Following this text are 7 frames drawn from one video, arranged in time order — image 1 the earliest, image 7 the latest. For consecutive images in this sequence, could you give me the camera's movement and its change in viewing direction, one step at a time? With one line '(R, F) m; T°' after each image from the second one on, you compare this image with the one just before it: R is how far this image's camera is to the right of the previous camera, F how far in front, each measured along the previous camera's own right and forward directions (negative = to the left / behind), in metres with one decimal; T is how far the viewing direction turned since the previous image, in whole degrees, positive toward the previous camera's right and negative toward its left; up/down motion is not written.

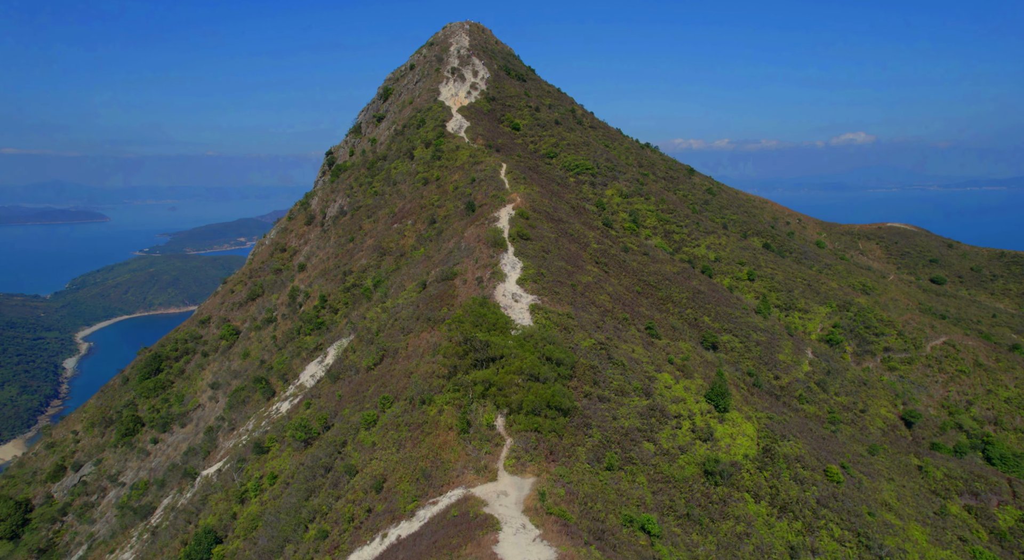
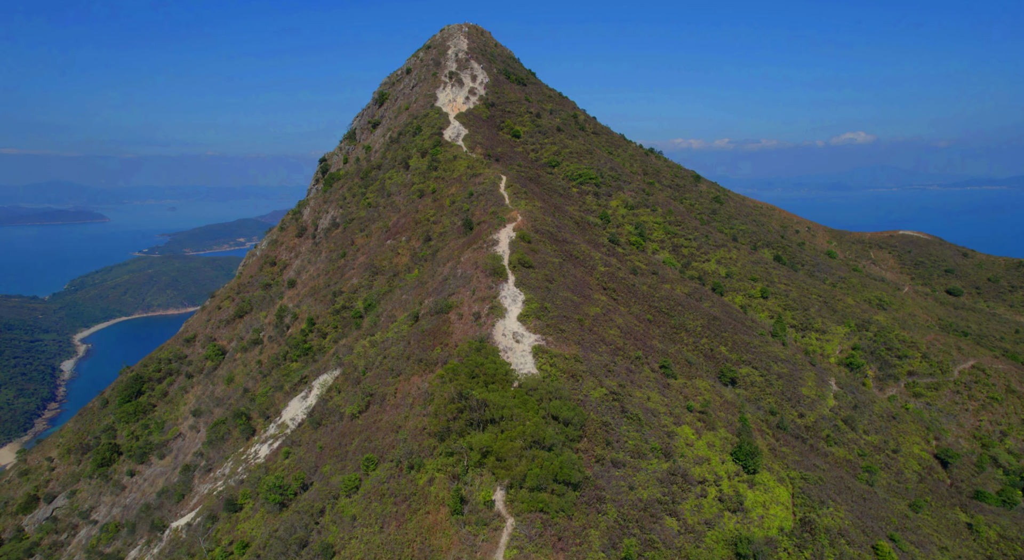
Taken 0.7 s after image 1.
(-0.1, +4.5) m; 0°
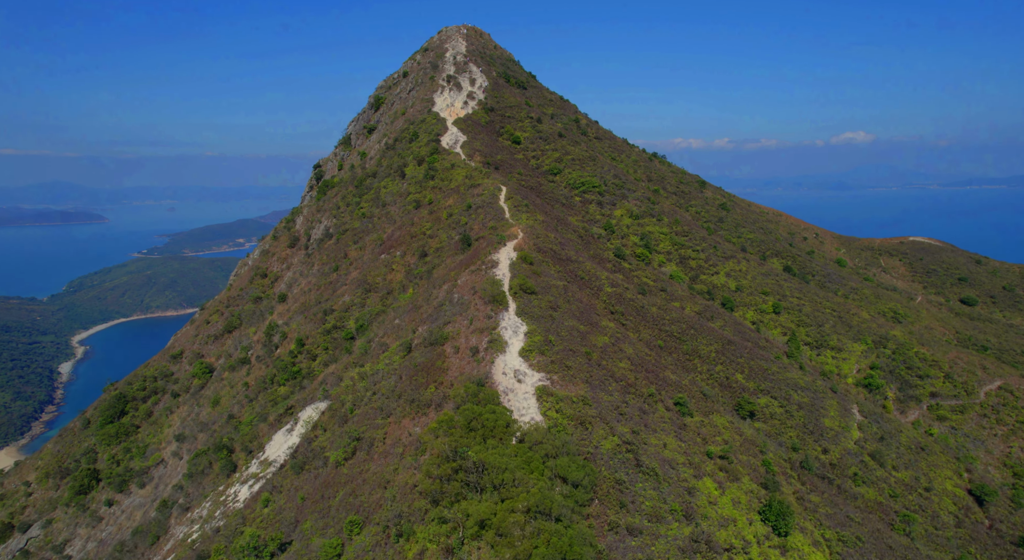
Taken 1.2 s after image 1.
(-0.1, +3.7) m; 0°
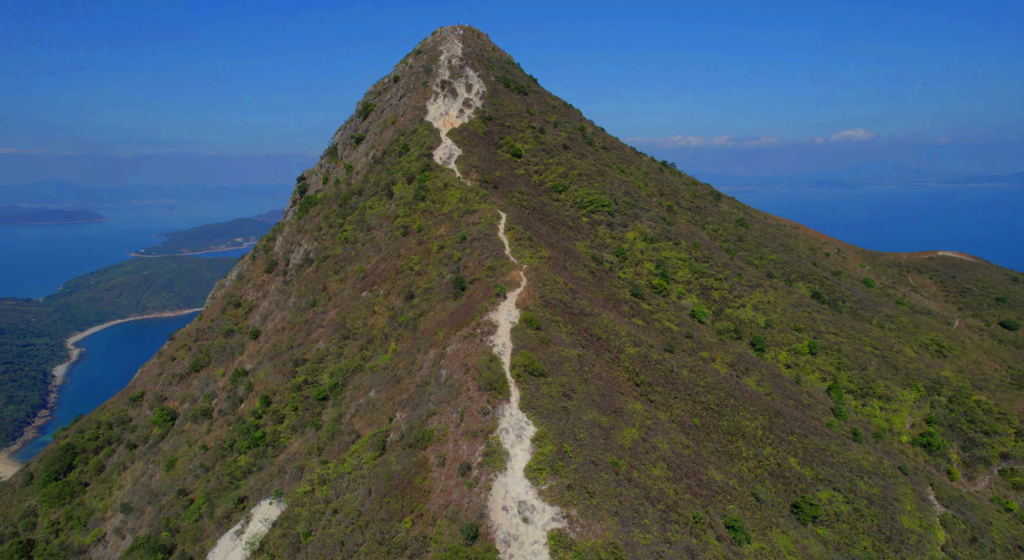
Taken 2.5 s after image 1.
(-0.2, +9.4) m; 0°
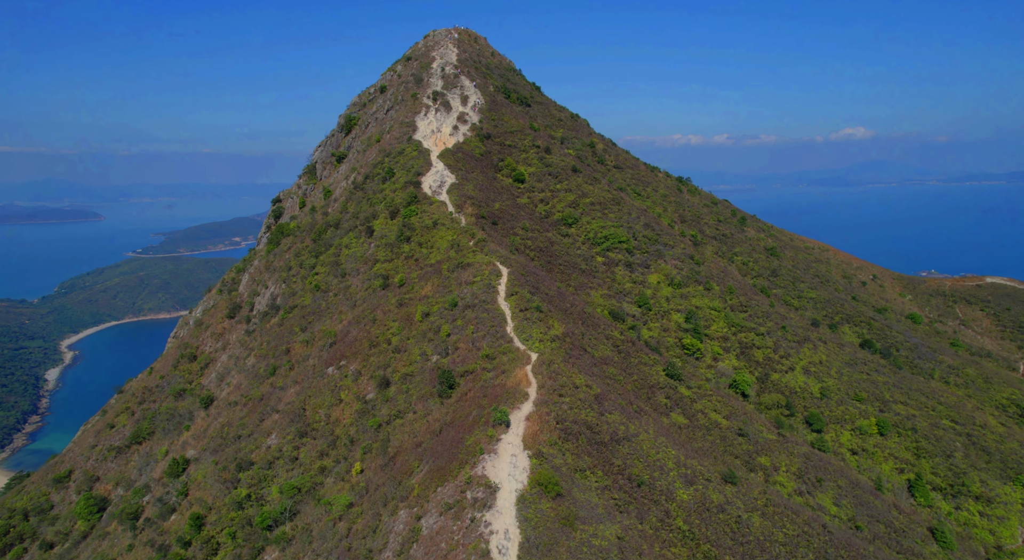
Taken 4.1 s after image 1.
(-0.3, +12.6) m; 0°
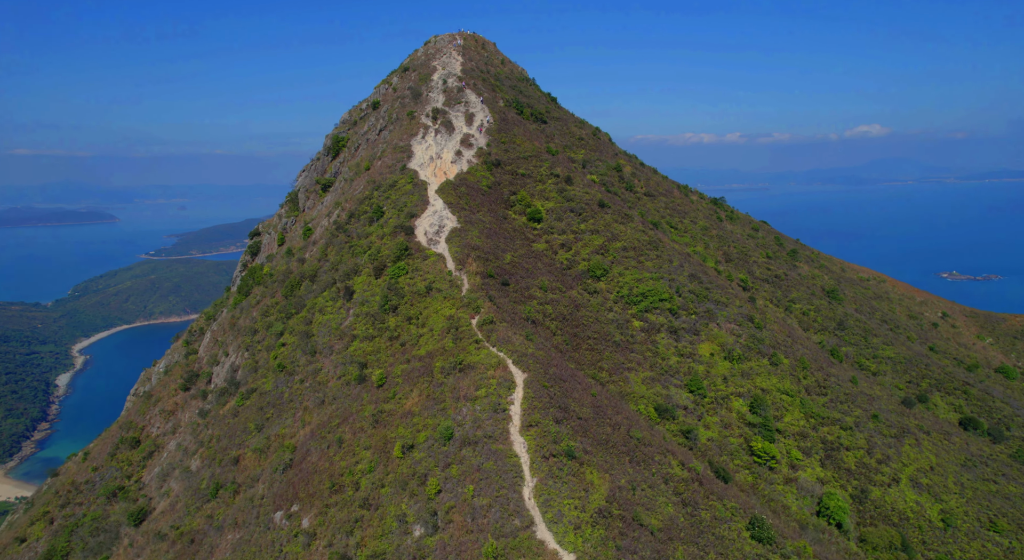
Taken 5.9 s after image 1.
(-0.4, +14.2) m; -1°
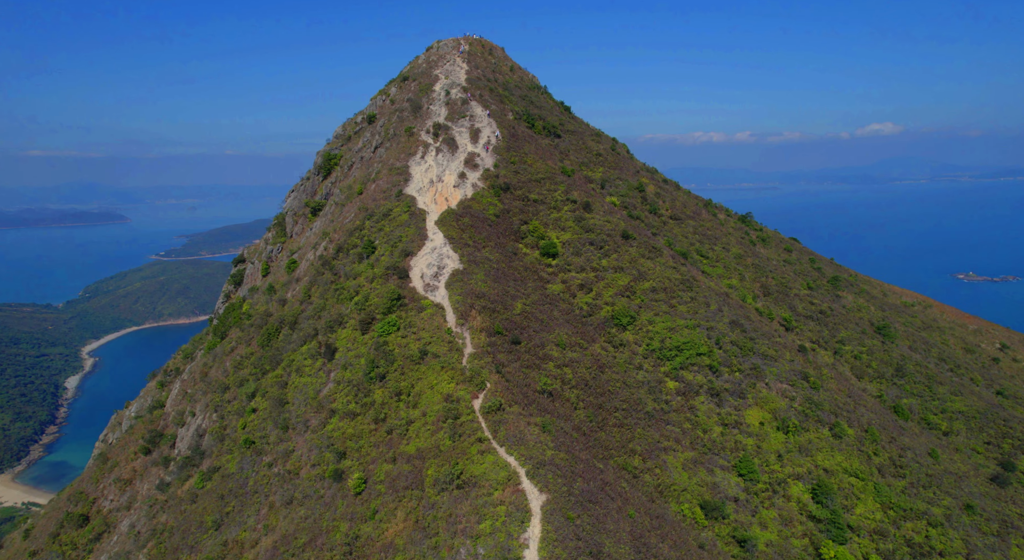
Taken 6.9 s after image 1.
(-0.3, +8.8) m; -1°
